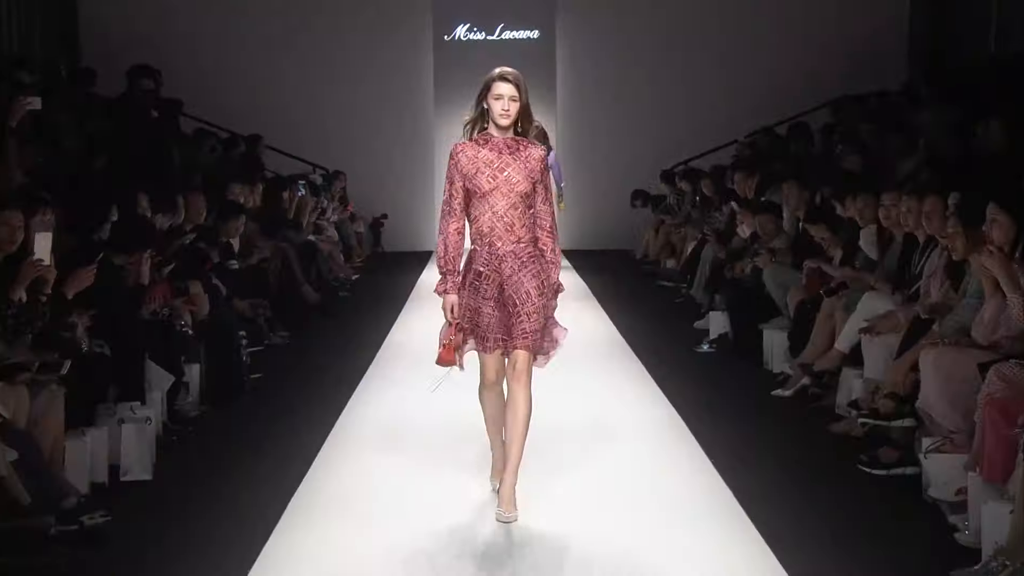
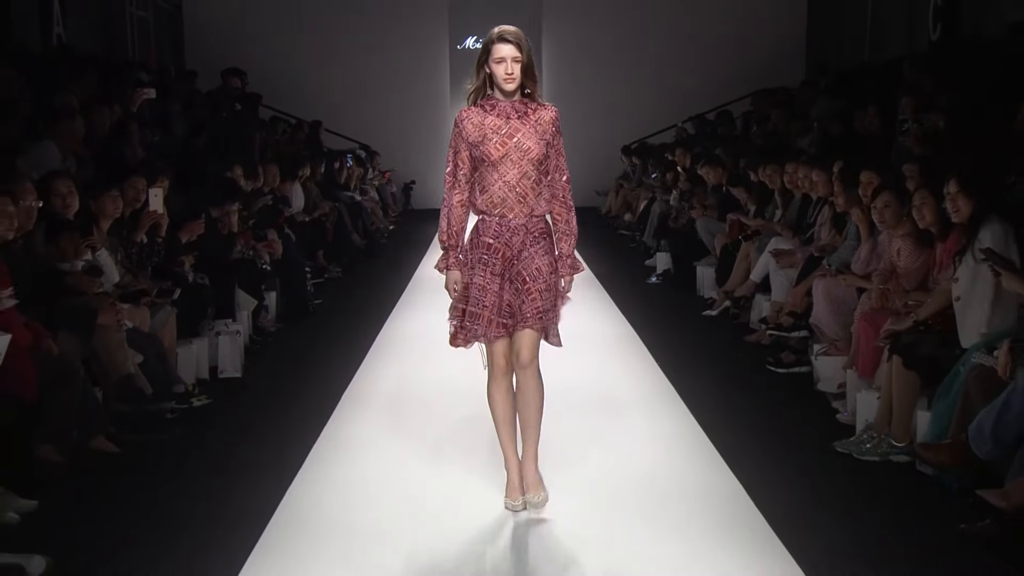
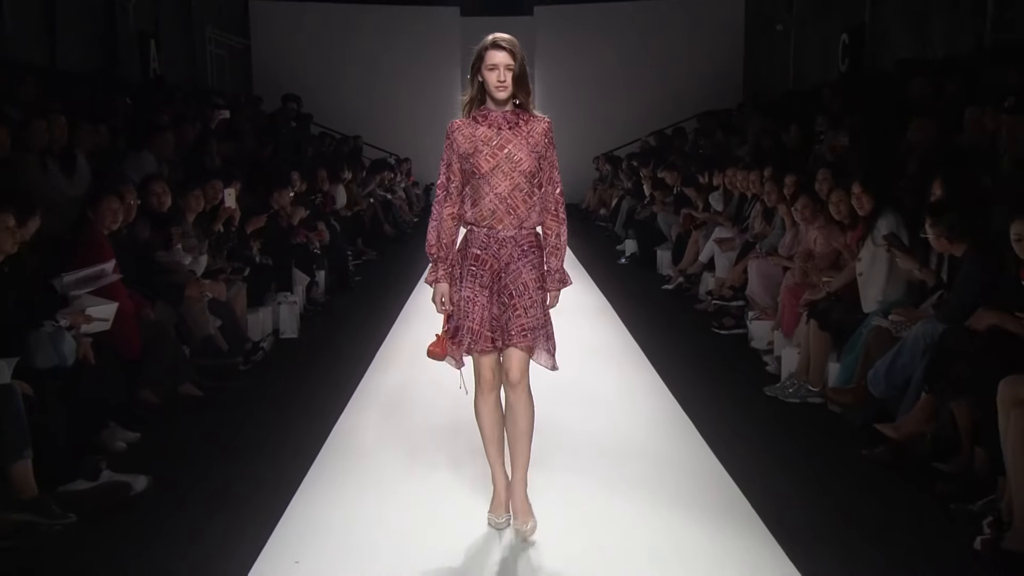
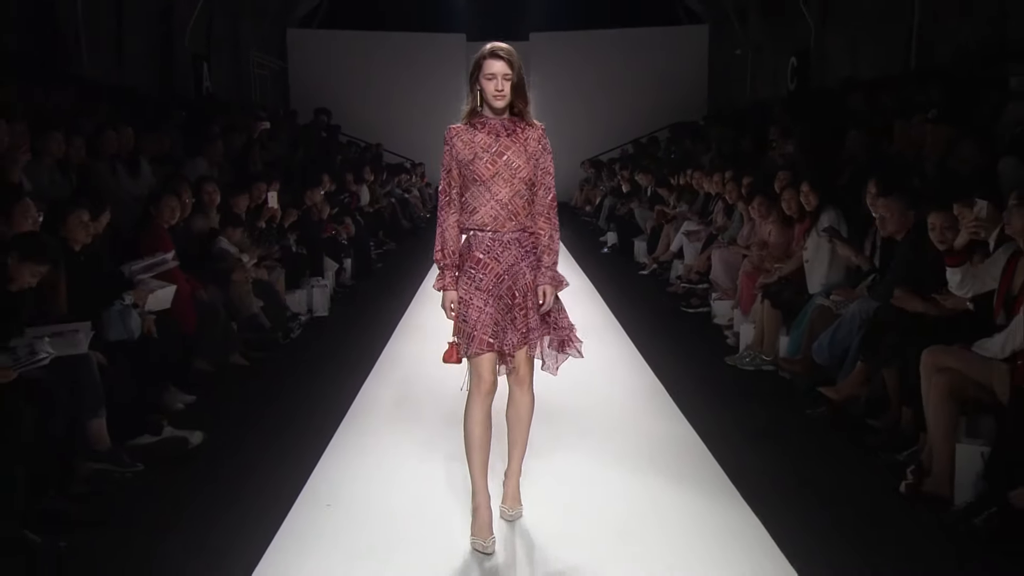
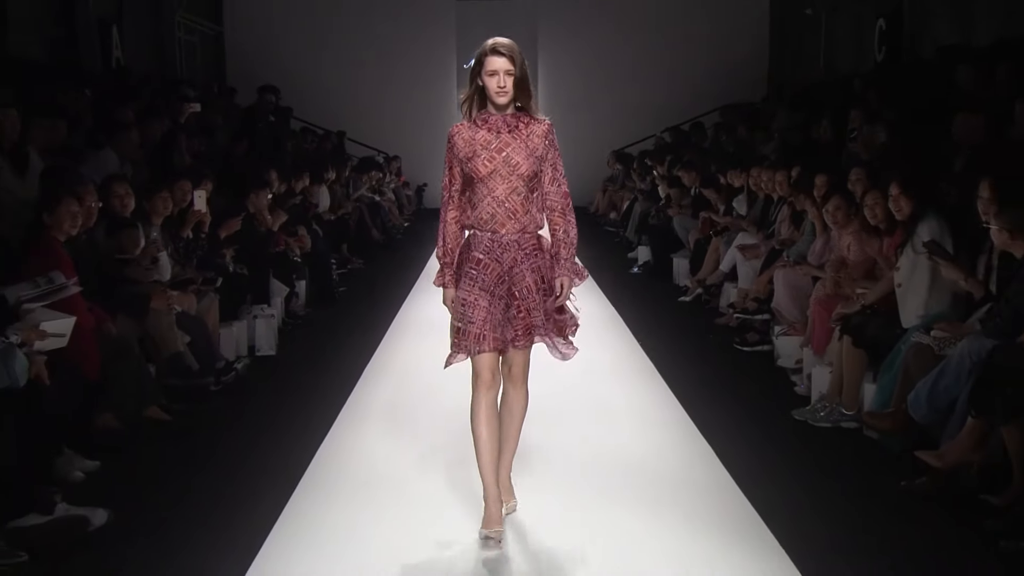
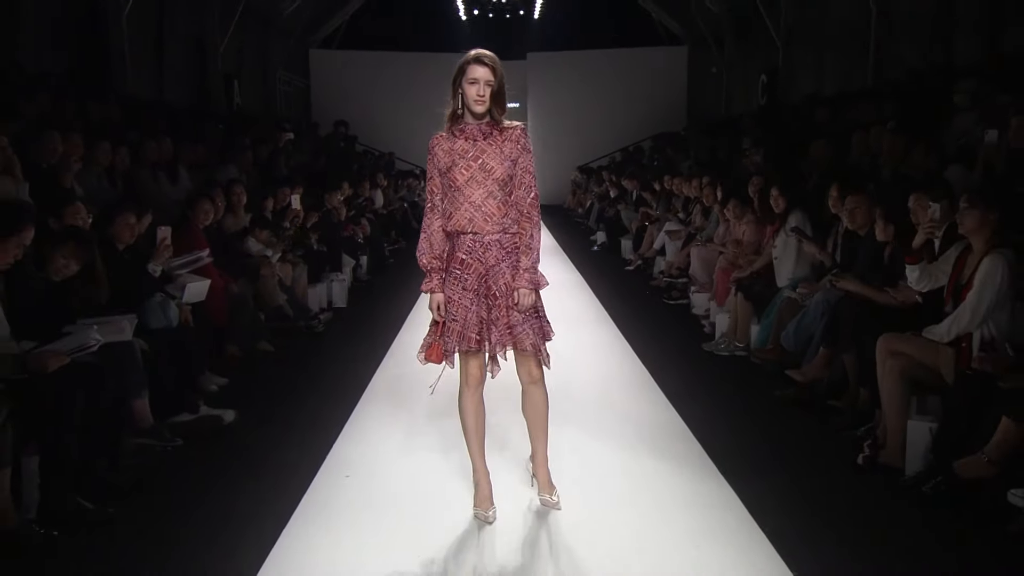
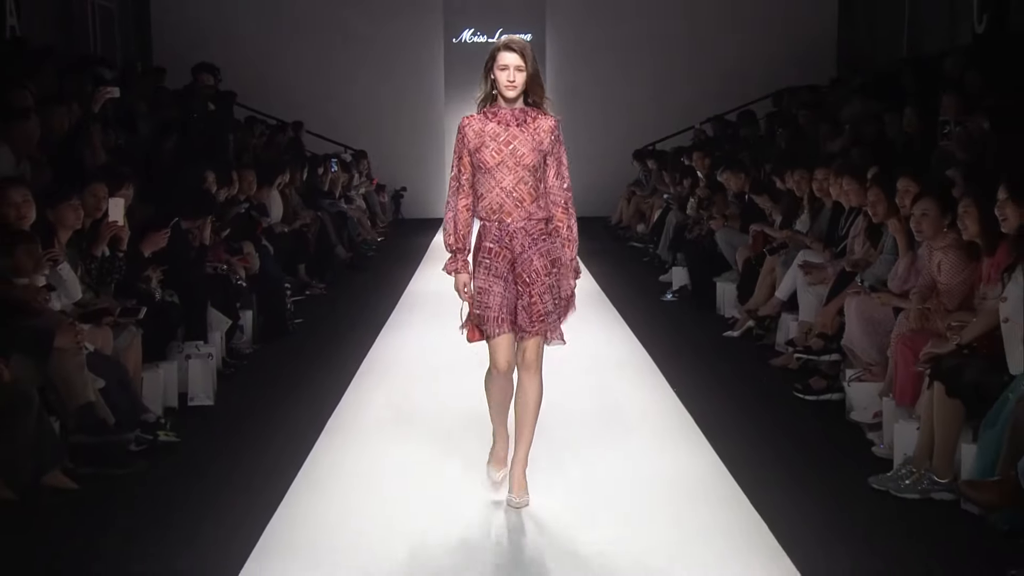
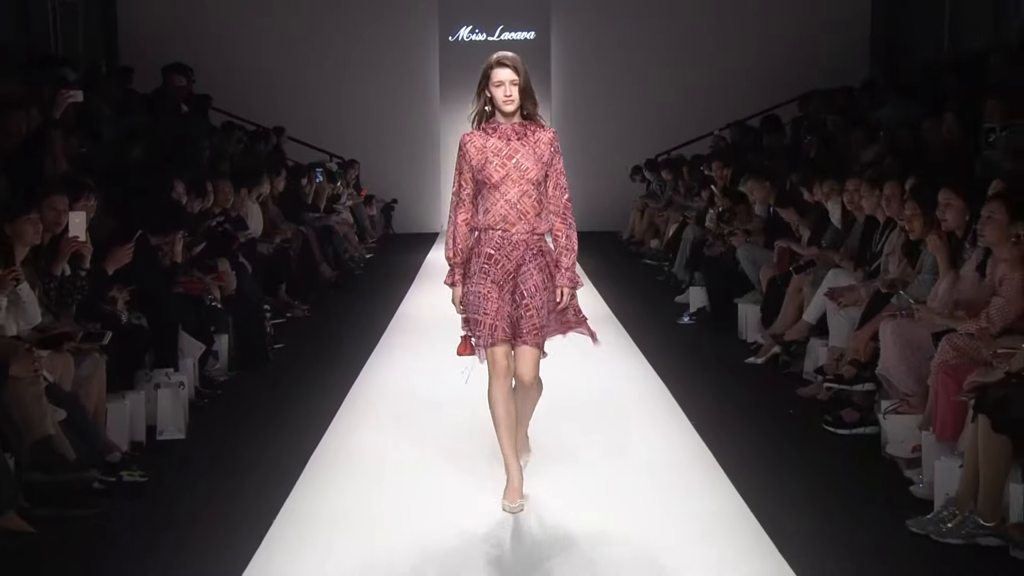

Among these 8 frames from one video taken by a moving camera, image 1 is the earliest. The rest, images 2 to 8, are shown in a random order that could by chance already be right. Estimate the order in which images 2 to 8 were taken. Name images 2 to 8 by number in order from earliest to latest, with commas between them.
8, 7, 2, 5, 3, 4, 6
